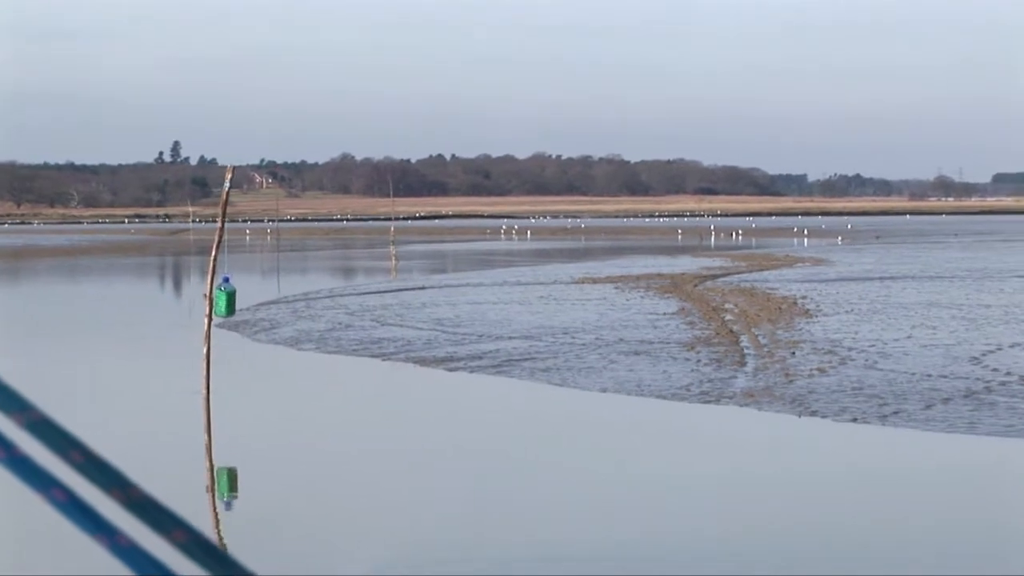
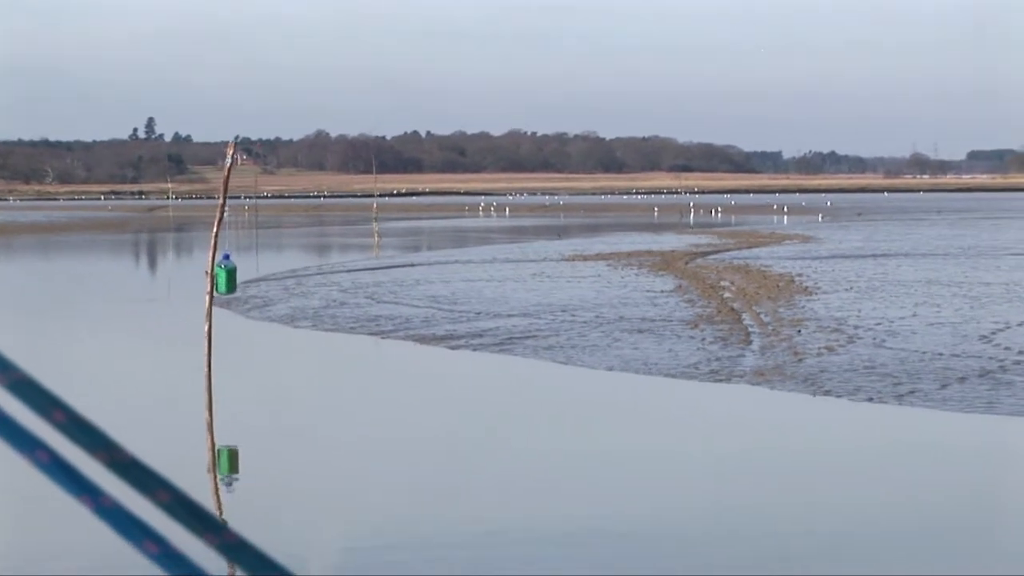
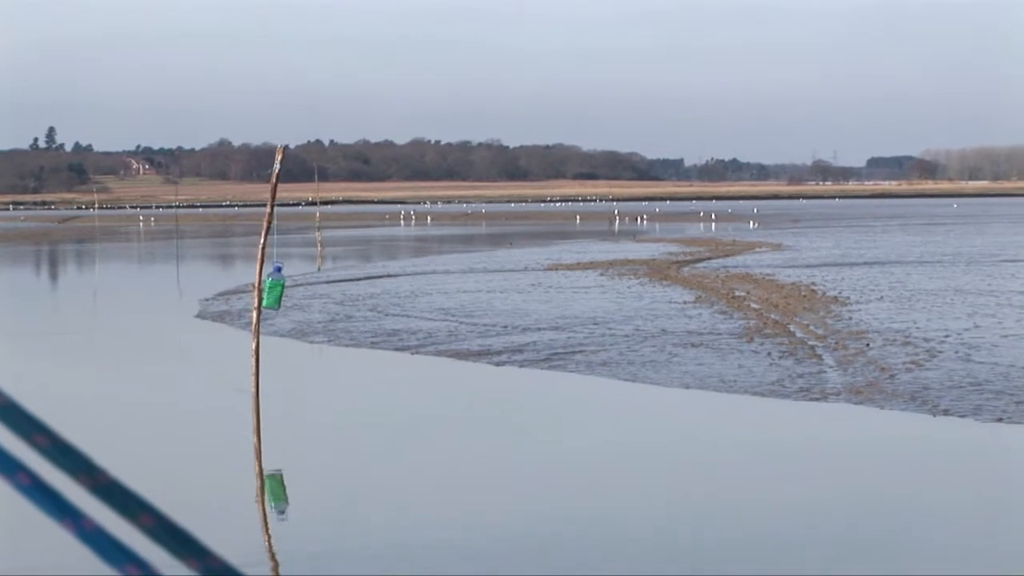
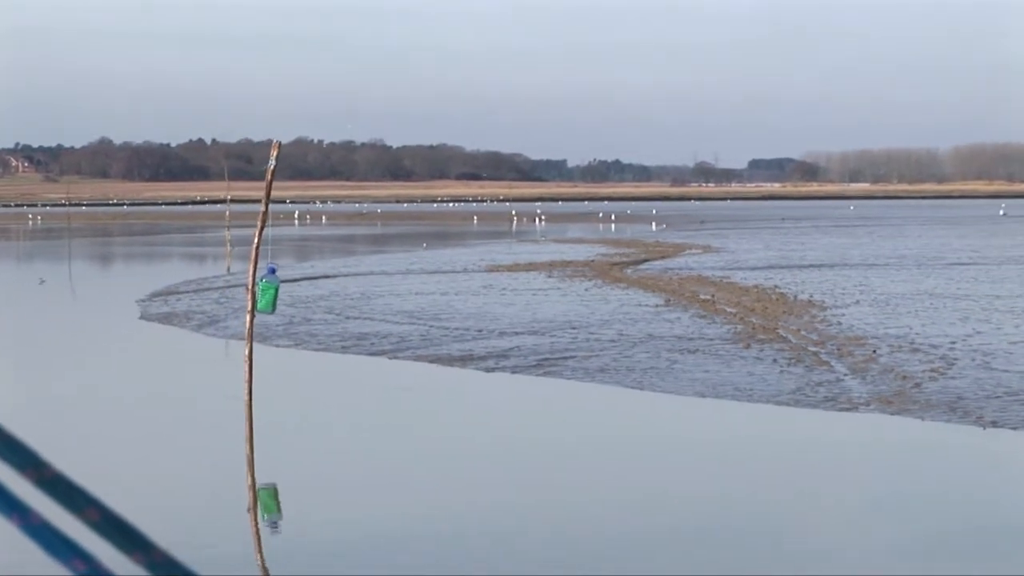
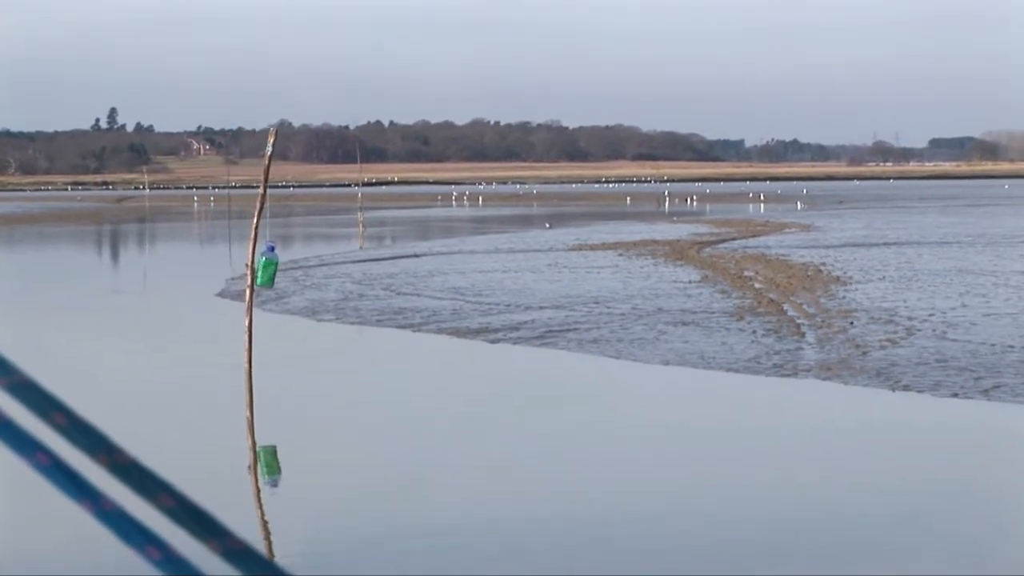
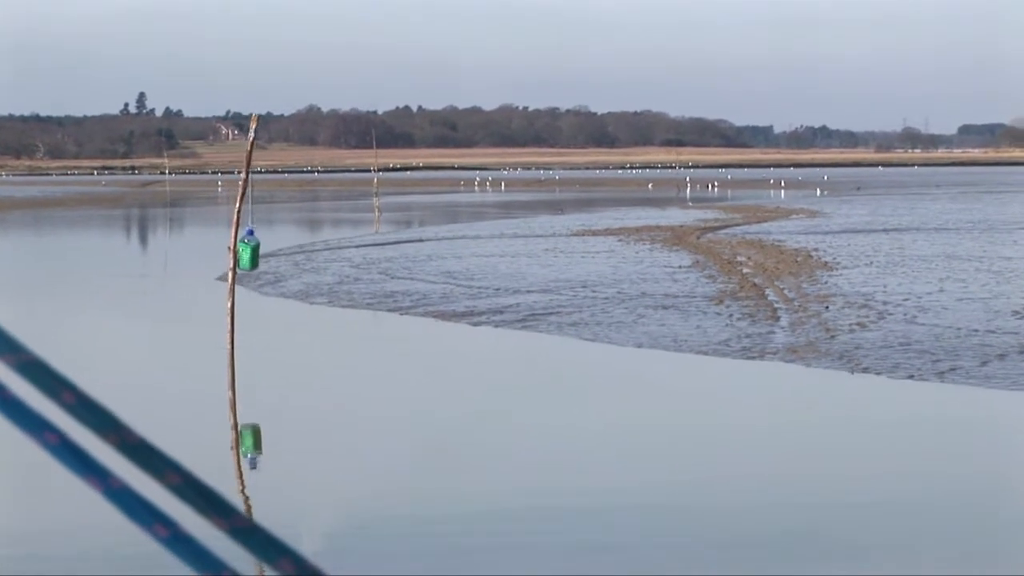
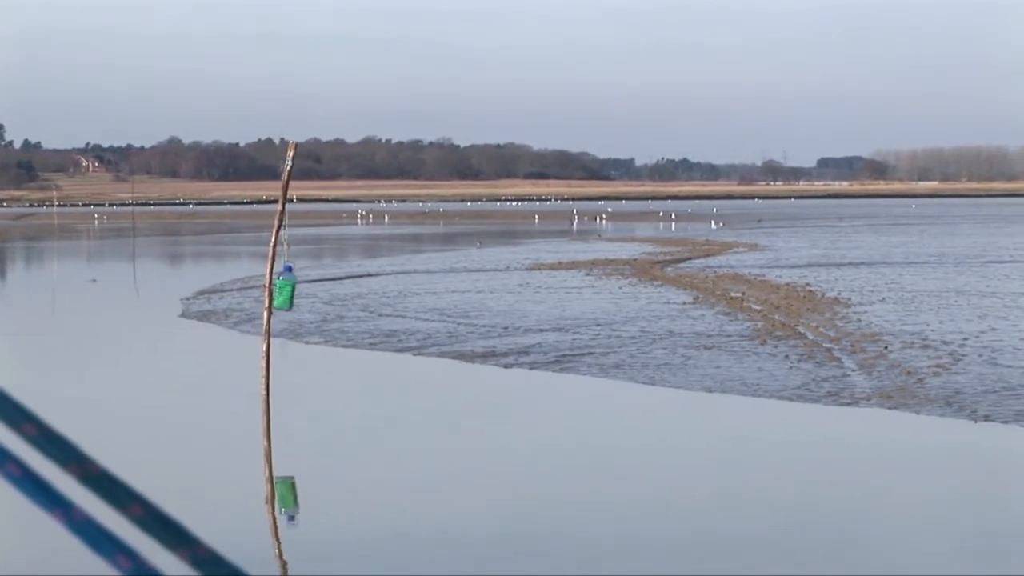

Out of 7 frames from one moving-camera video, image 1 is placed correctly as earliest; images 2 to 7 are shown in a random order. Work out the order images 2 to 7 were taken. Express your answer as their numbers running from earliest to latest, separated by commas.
2, 6, 5, 3, 7, 4
